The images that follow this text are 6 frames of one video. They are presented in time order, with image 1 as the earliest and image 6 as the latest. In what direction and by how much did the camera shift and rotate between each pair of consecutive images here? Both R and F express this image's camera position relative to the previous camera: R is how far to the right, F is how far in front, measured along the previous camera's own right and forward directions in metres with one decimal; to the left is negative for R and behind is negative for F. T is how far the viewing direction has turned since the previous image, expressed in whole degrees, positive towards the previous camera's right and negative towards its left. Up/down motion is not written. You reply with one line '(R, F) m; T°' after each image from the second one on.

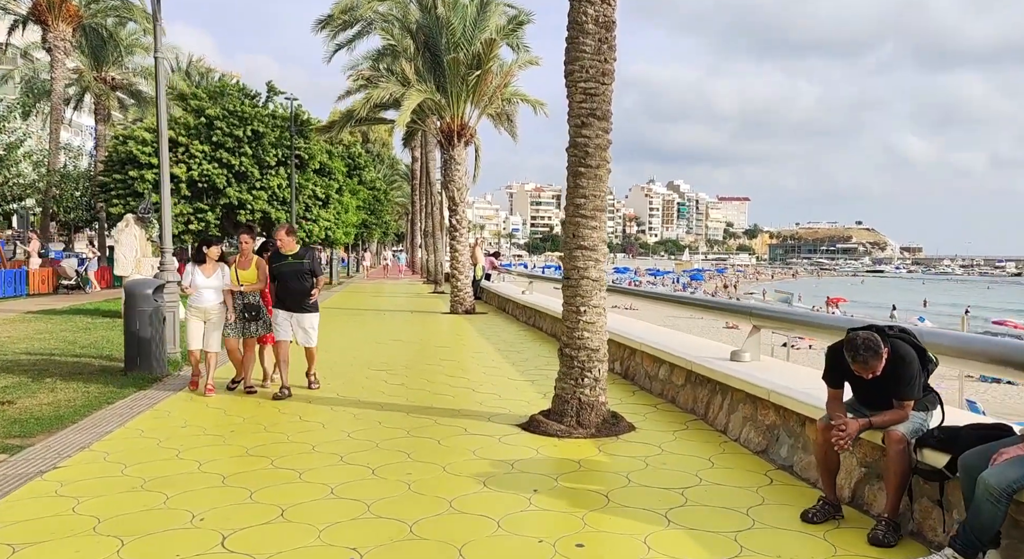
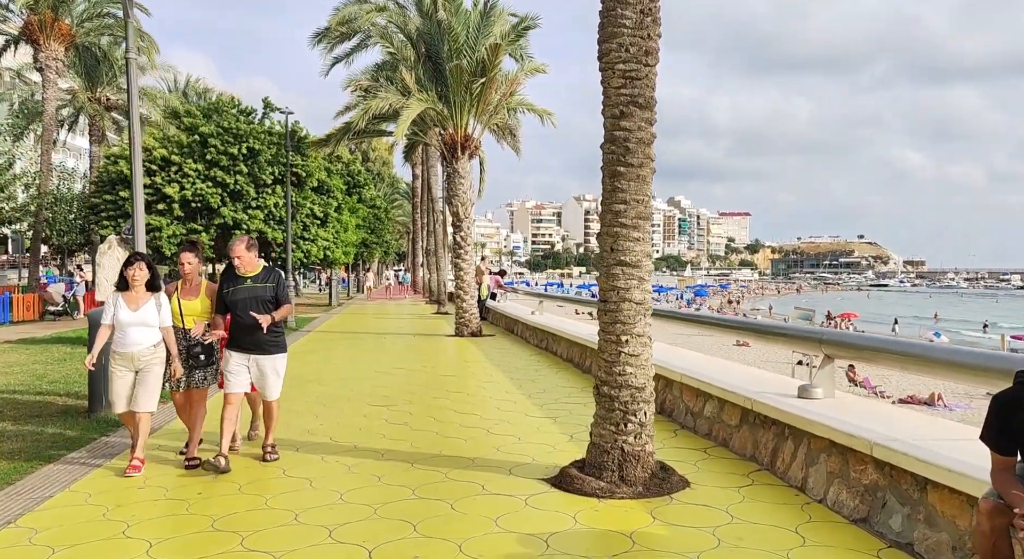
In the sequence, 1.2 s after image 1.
(-0.1, +1.0) m; 0°
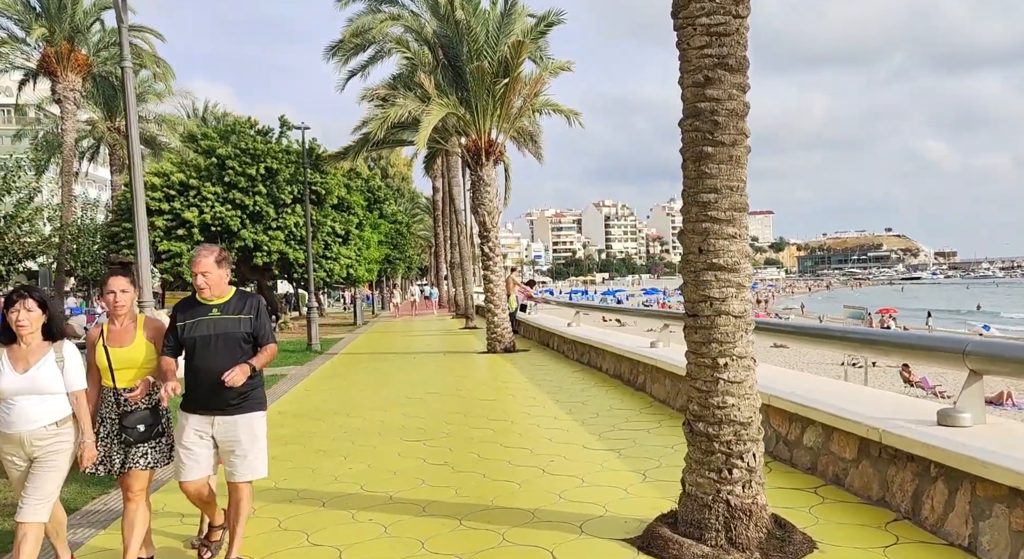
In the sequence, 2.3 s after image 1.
(-0.2, +1.0) m; -2°
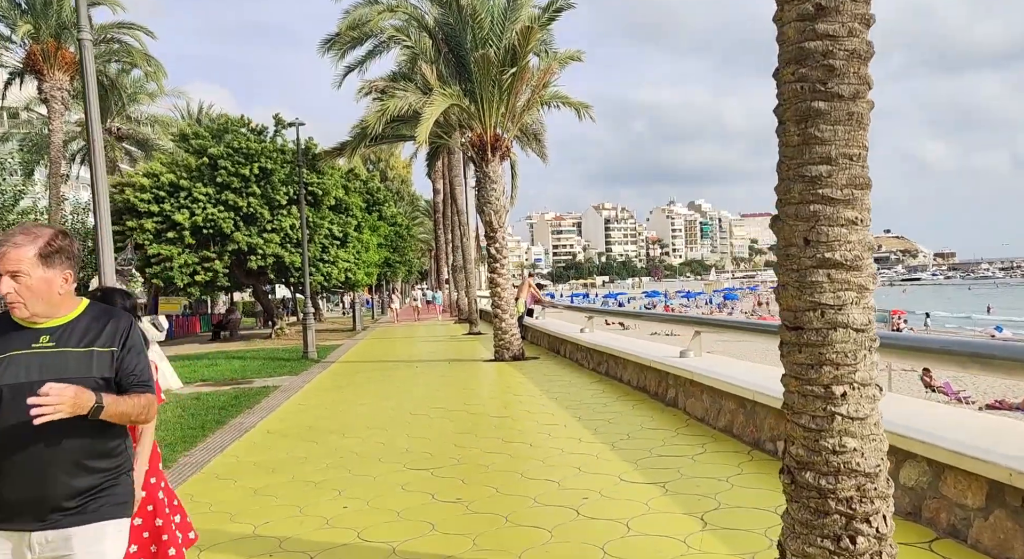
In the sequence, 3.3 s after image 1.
(-0.2, +1.0) m; 0°
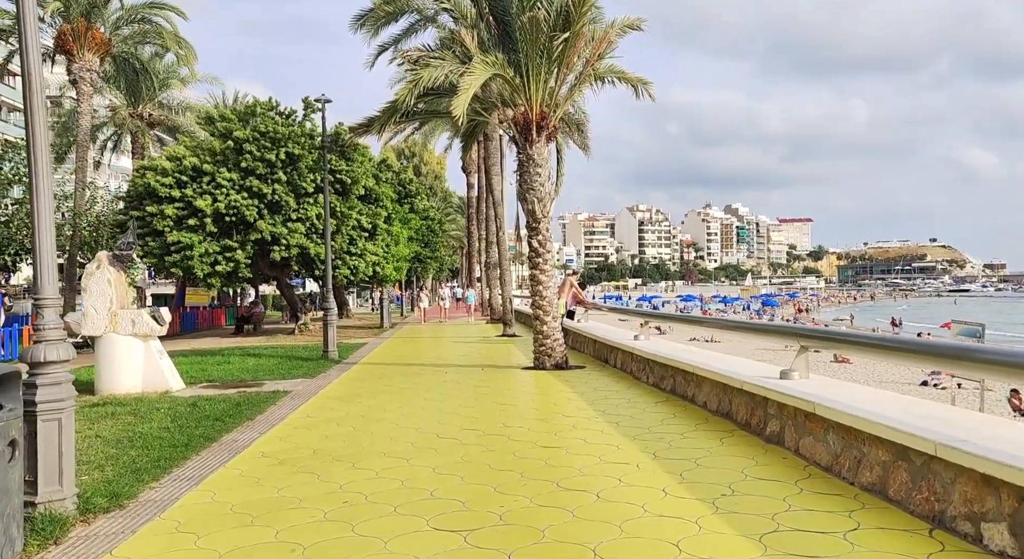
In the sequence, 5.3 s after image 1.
(-0.2, +1.8) m; -2°
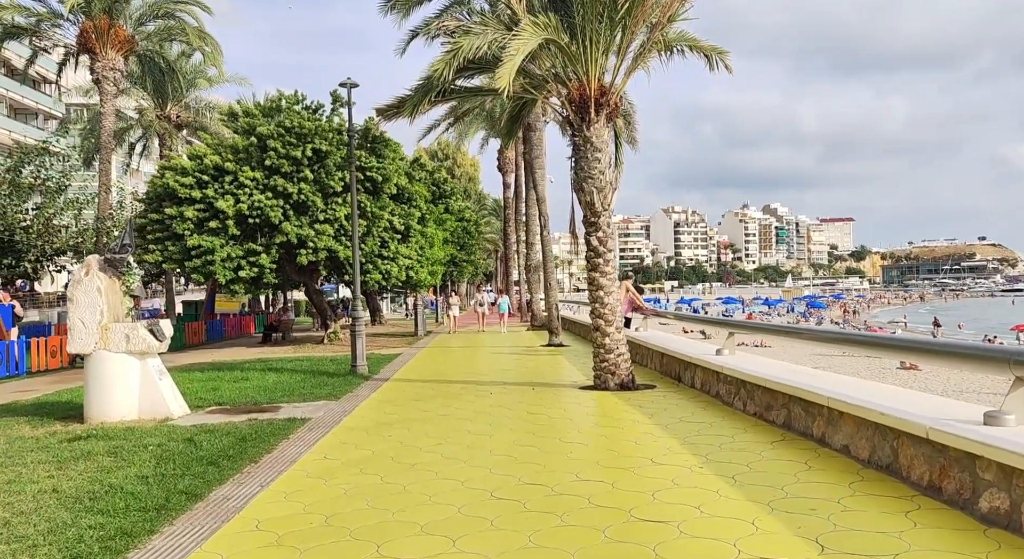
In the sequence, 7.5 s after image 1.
(-0.3, +2.0) m; -2°
